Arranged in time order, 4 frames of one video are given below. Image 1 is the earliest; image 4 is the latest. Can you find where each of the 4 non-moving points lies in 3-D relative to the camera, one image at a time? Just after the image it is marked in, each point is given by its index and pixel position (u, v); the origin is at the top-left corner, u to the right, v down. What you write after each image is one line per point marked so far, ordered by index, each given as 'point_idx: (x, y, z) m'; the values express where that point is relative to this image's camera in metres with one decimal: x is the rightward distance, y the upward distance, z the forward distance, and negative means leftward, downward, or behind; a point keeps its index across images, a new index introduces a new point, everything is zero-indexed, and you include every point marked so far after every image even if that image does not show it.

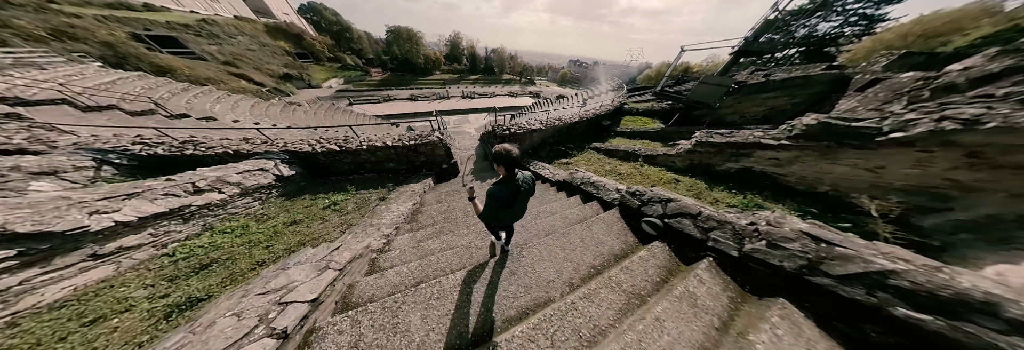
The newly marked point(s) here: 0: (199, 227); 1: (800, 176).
0: (-6.5, -1.1, +3.1) m
1: (+6.7, 0.0, +3.5) m
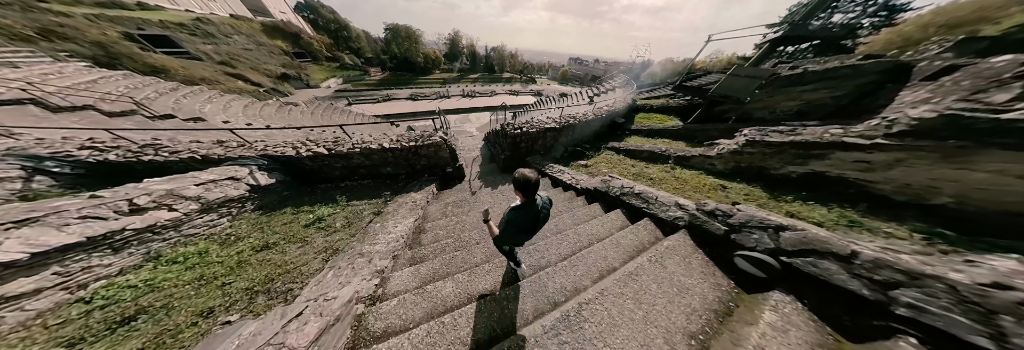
0: (-6.0, -1.3, +2.4) m
1: (+7.2, -0.2, +2.8) m
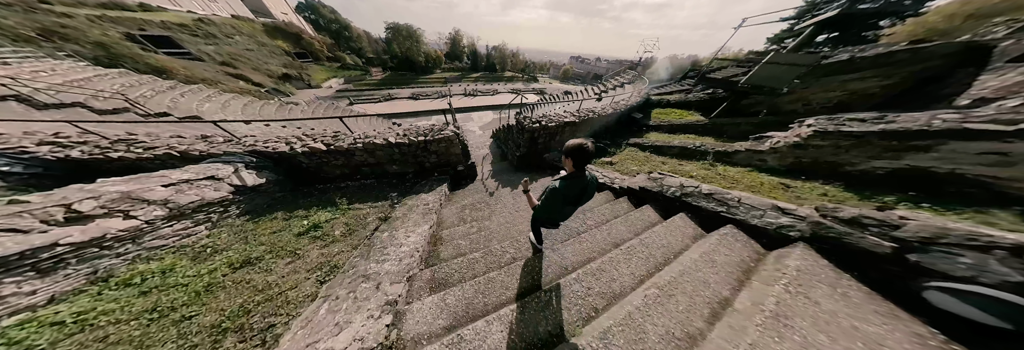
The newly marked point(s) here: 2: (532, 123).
0: (-5.4, -1.3, +1.9) m
1: (+7.8, -0.1, +2.1) m
2: (+0.7, +2.1, +6.0) m
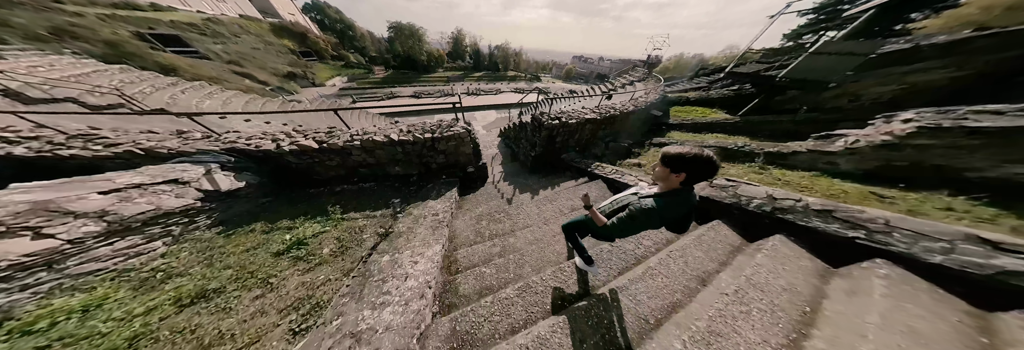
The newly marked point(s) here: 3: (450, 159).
0: (-4.9, -1.3, +1.3) m
1: (+8.3, -0.2, +1.4) m
2: (+1.3, +2.0, +5.3) m
3: (-1.8, +0.5, +4.4) m
